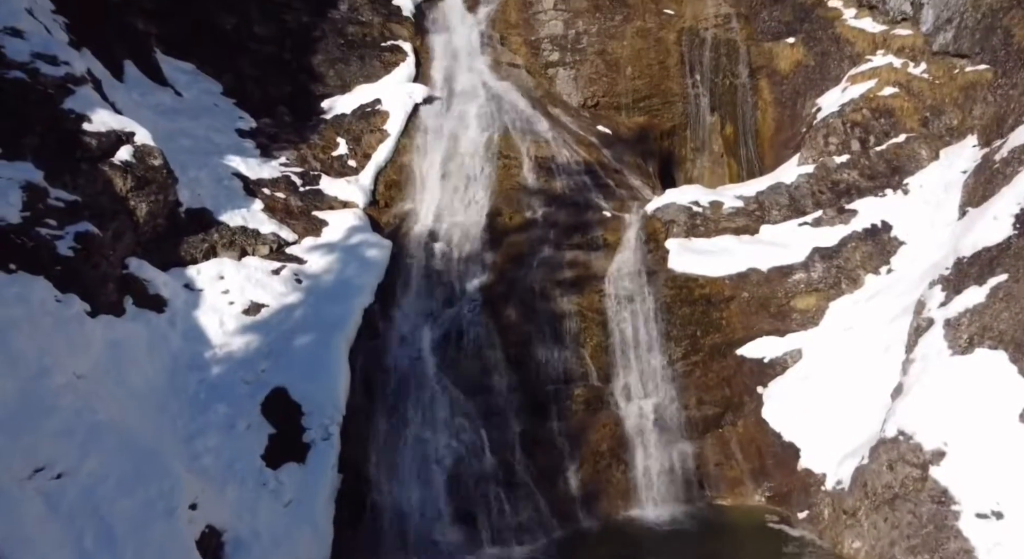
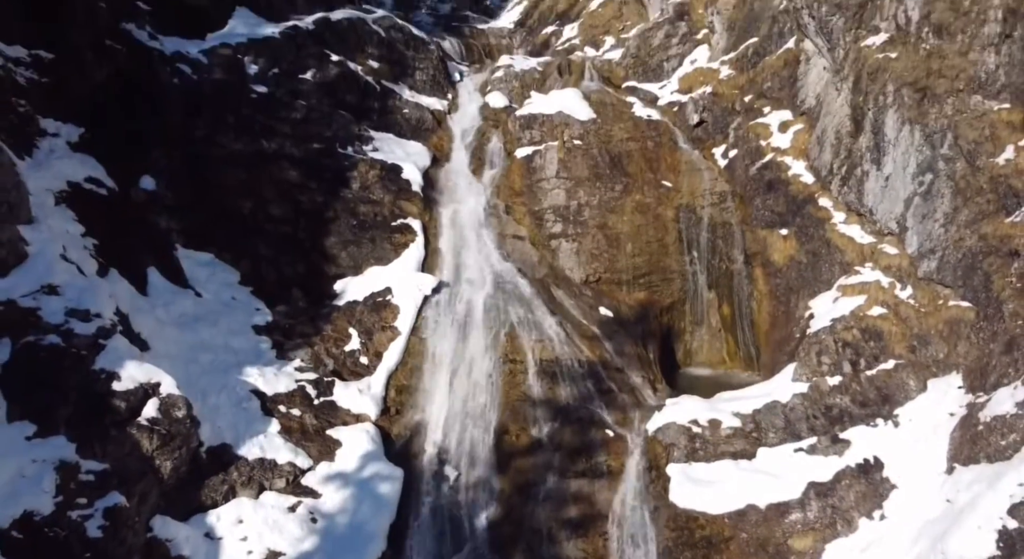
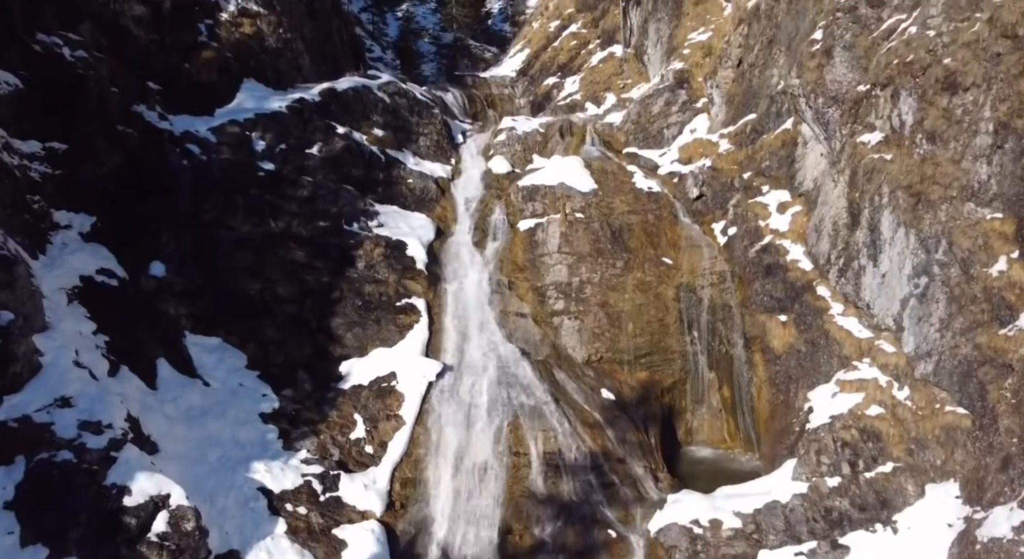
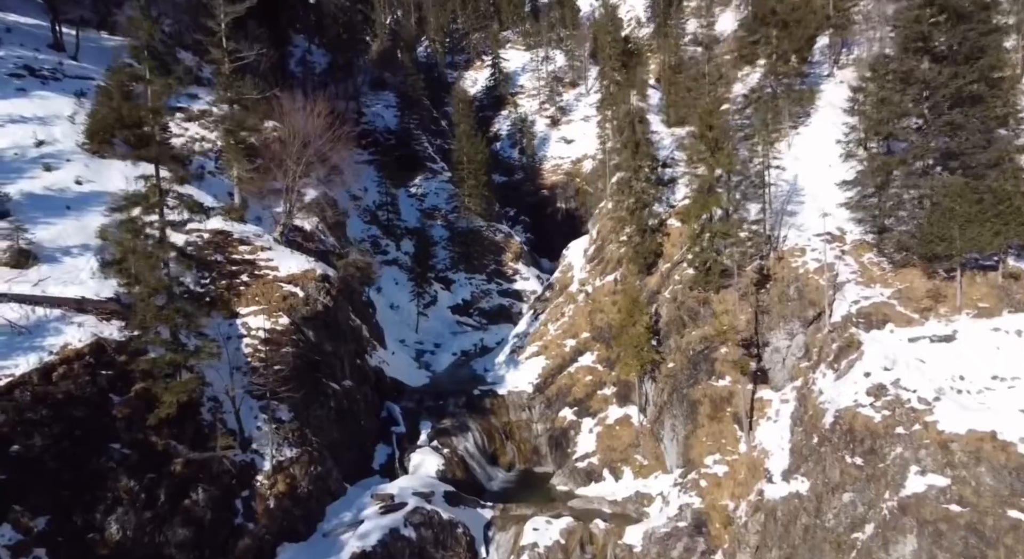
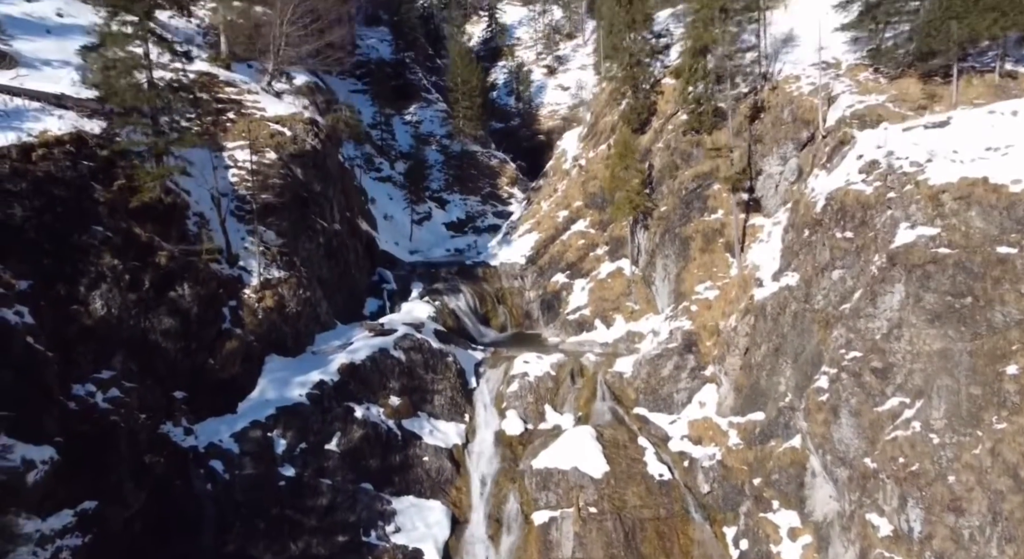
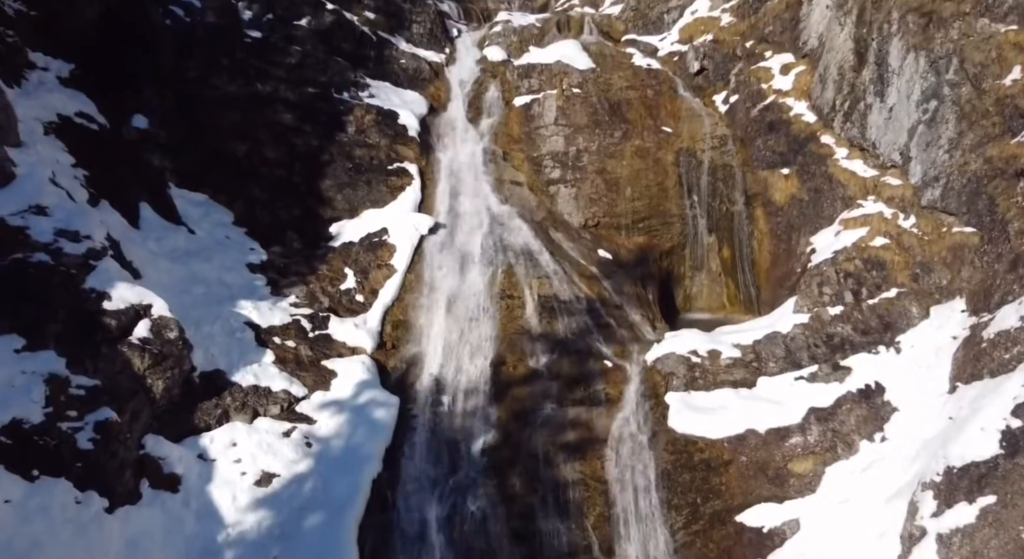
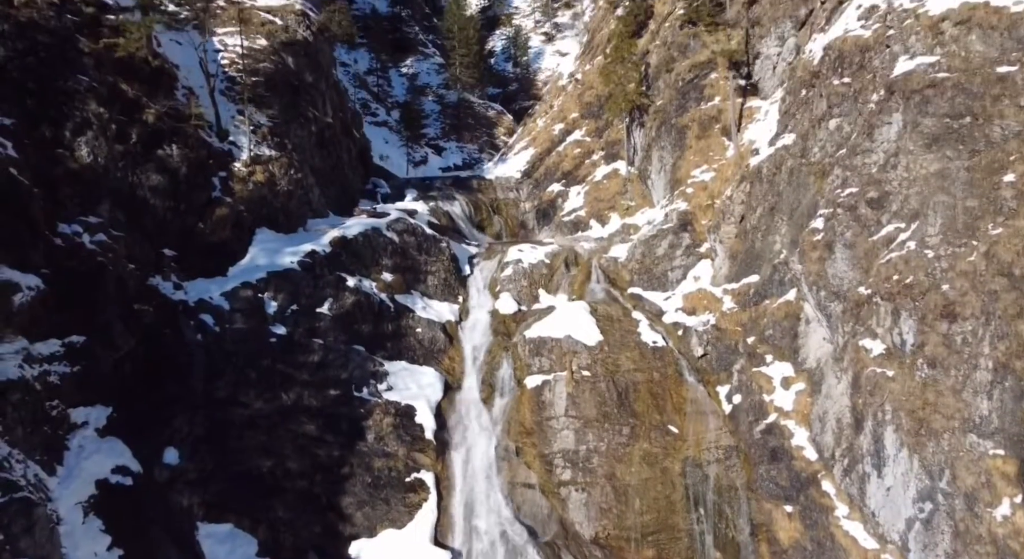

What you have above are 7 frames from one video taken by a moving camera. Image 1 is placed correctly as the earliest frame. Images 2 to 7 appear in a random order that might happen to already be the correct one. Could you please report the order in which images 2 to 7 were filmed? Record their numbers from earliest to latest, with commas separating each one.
6, 2, 3, 7, 5, 4
